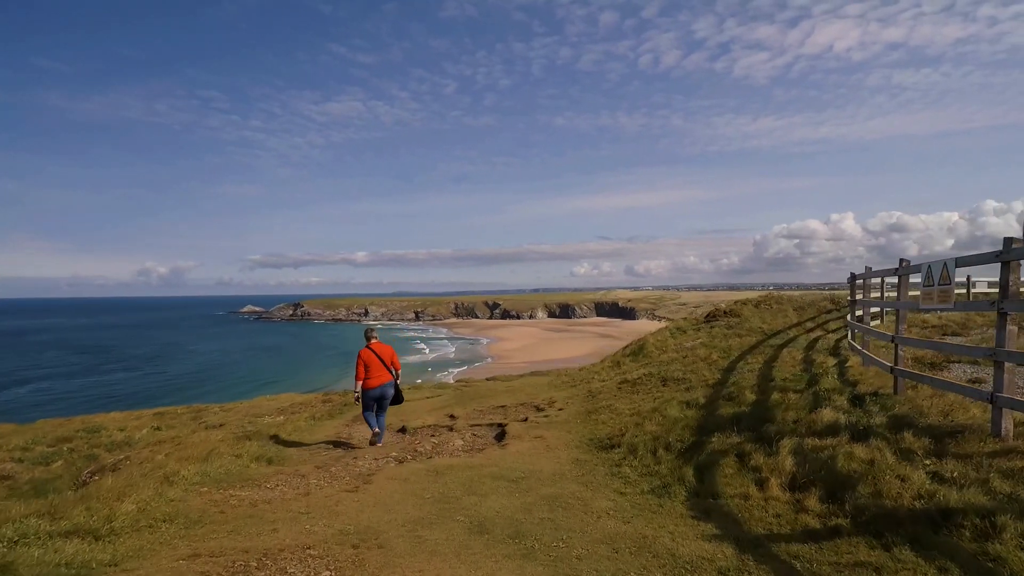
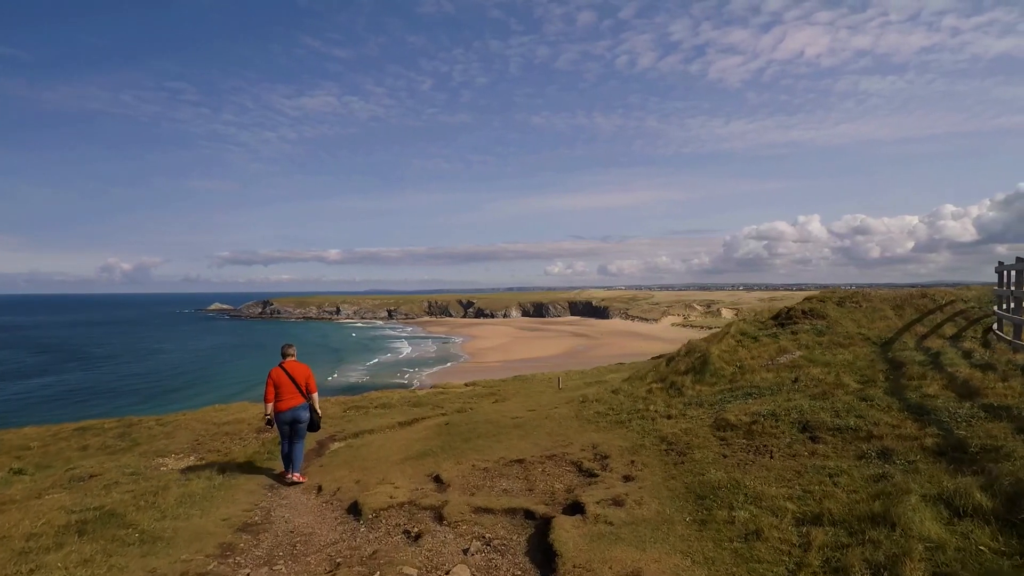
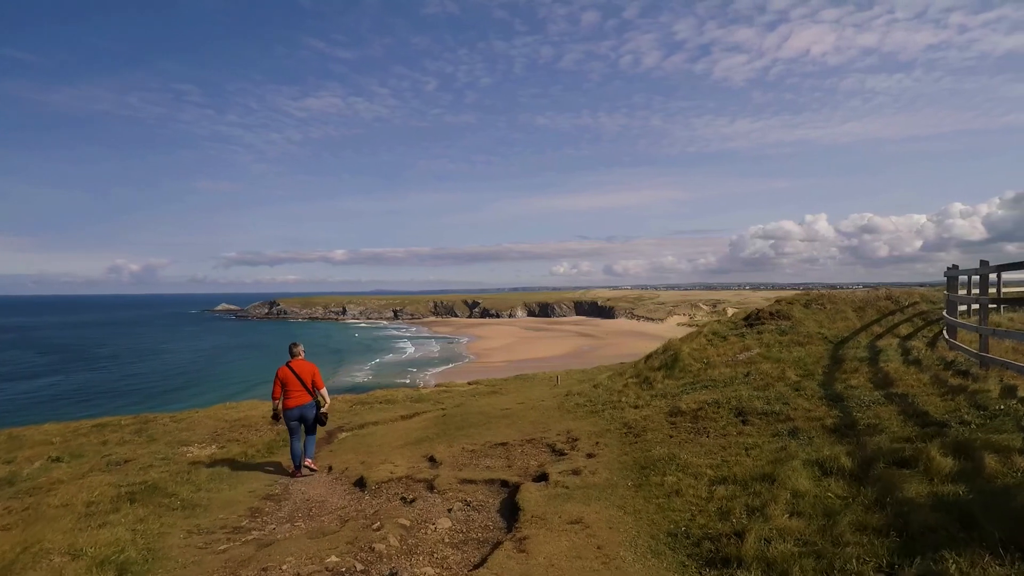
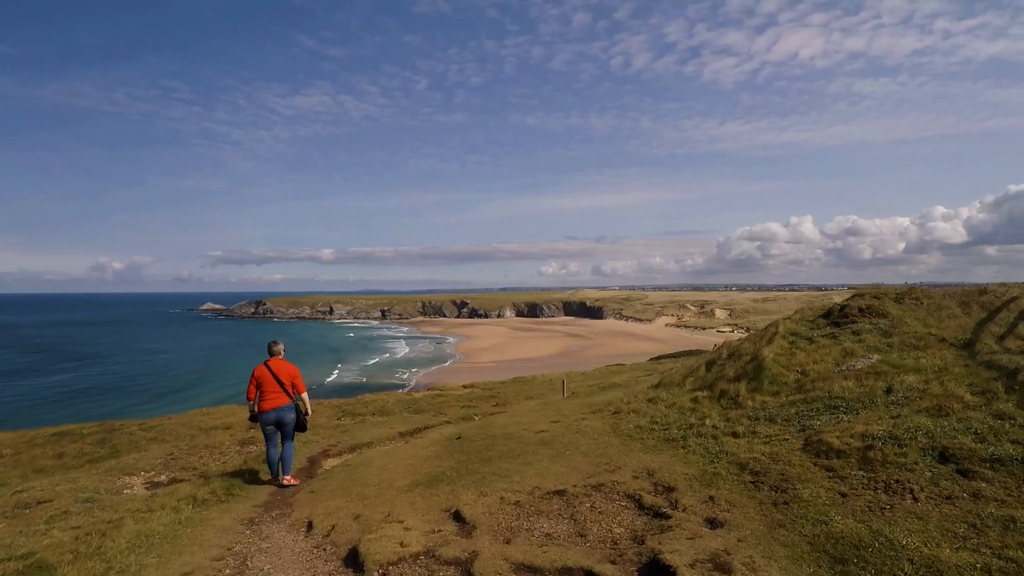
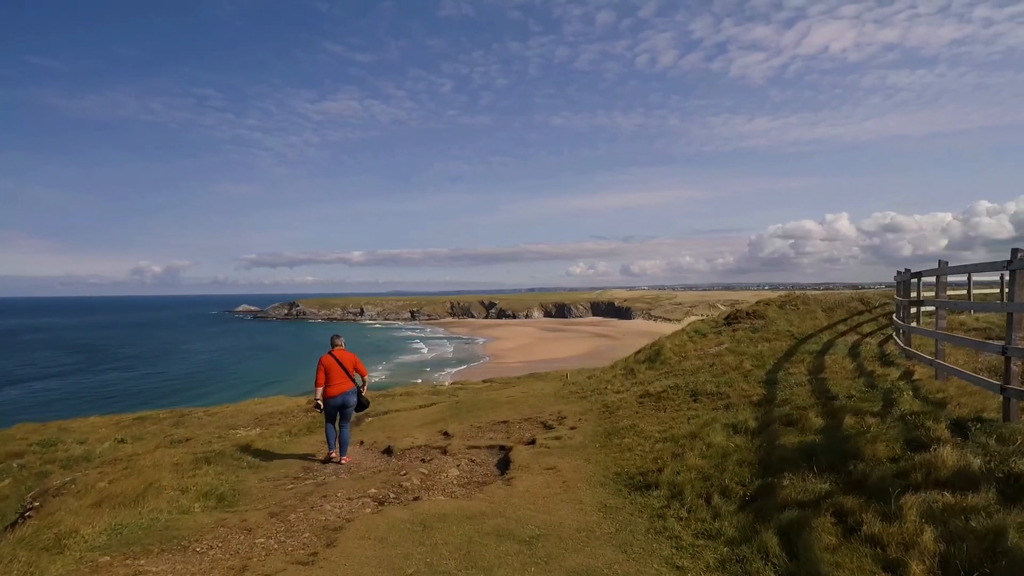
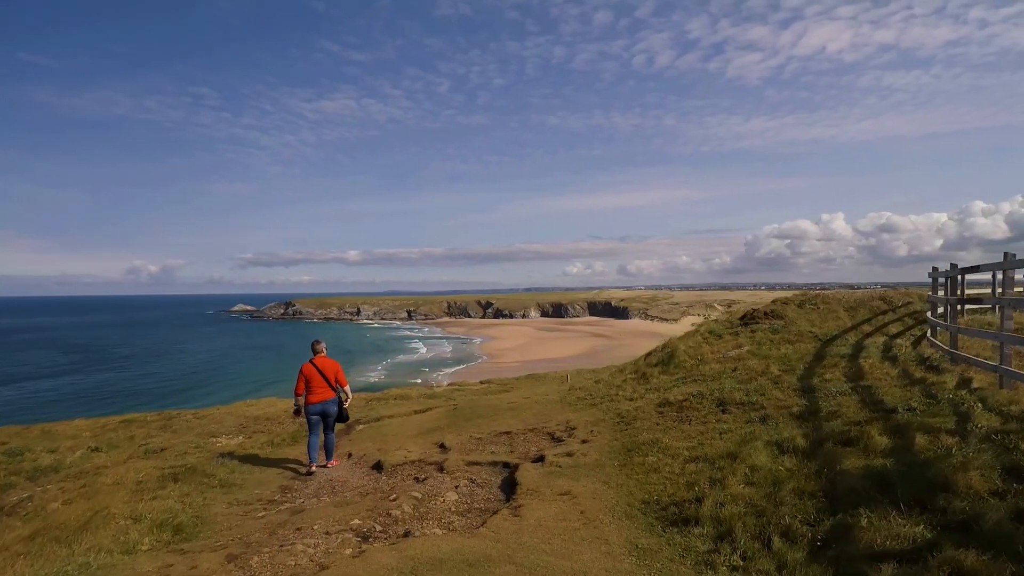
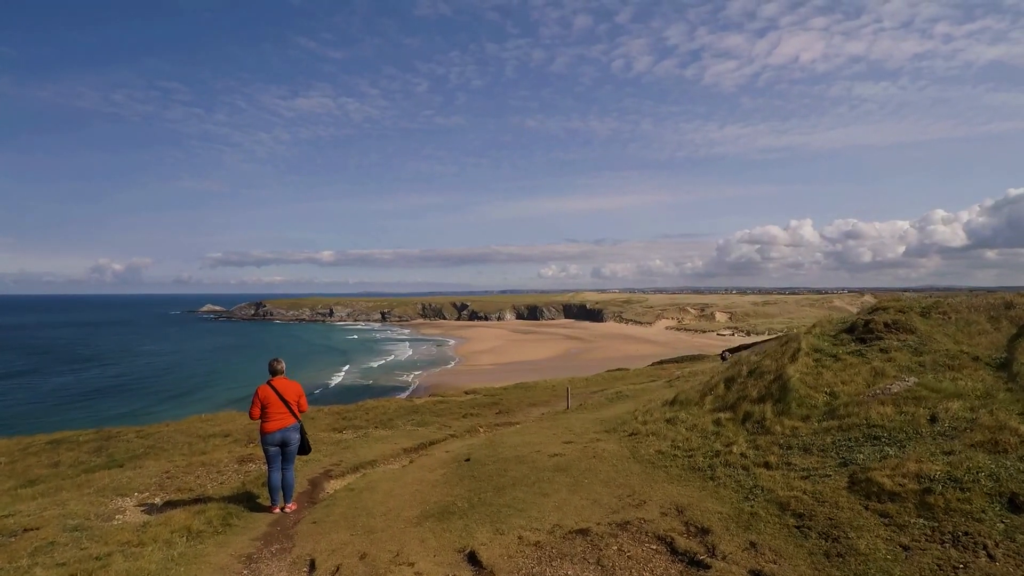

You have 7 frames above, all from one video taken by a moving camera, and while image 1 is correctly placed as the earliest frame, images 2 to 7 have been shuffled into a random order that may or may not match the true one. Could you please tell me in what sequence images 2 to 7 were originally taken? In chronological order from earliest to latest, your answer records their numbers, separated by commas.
5, 6, 3, 2, 4, 7
